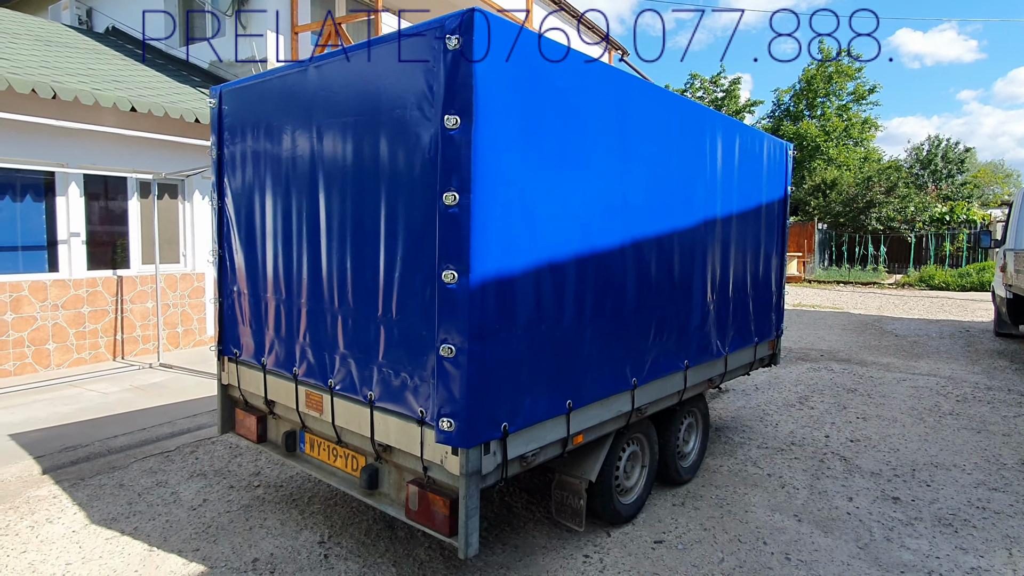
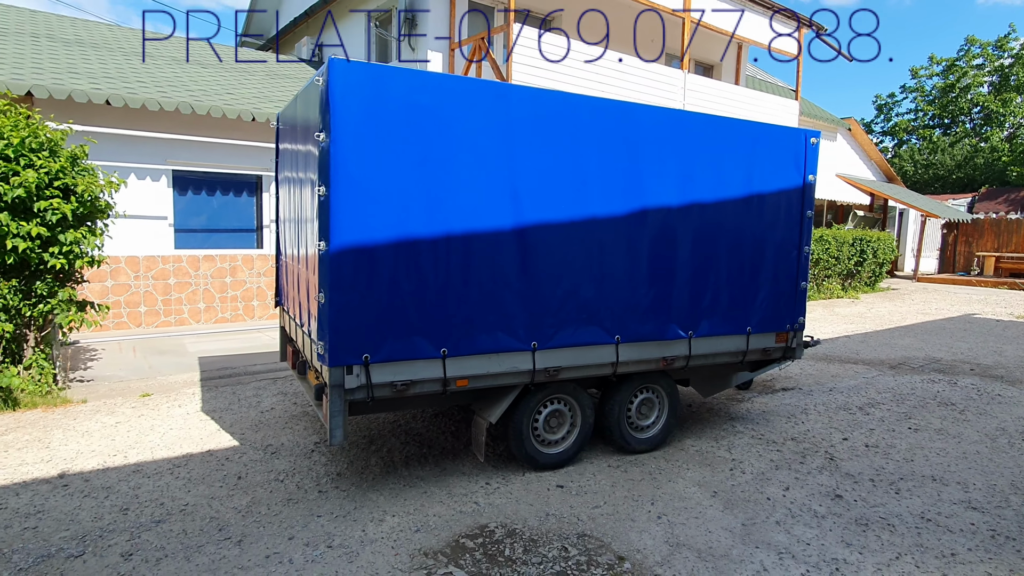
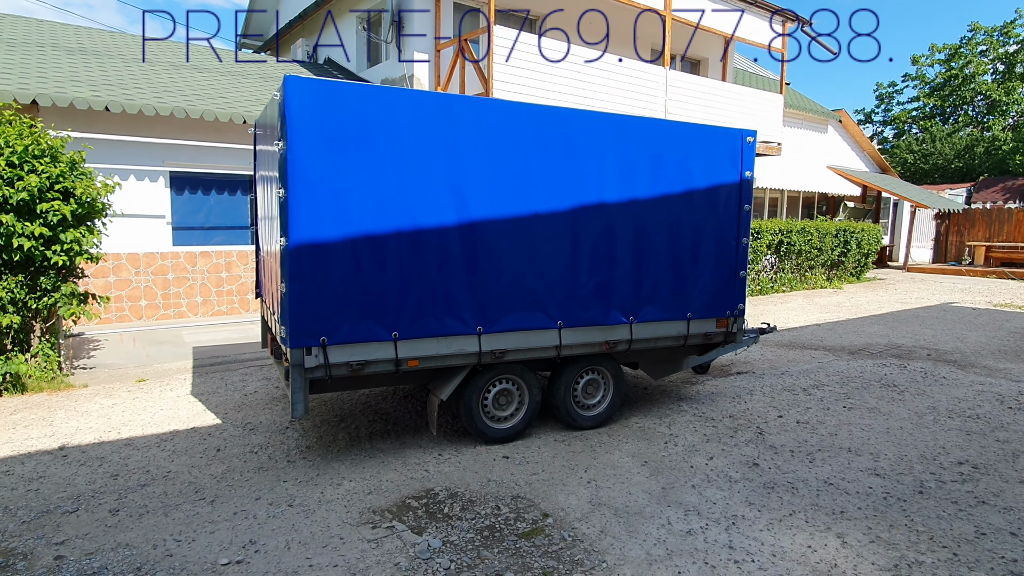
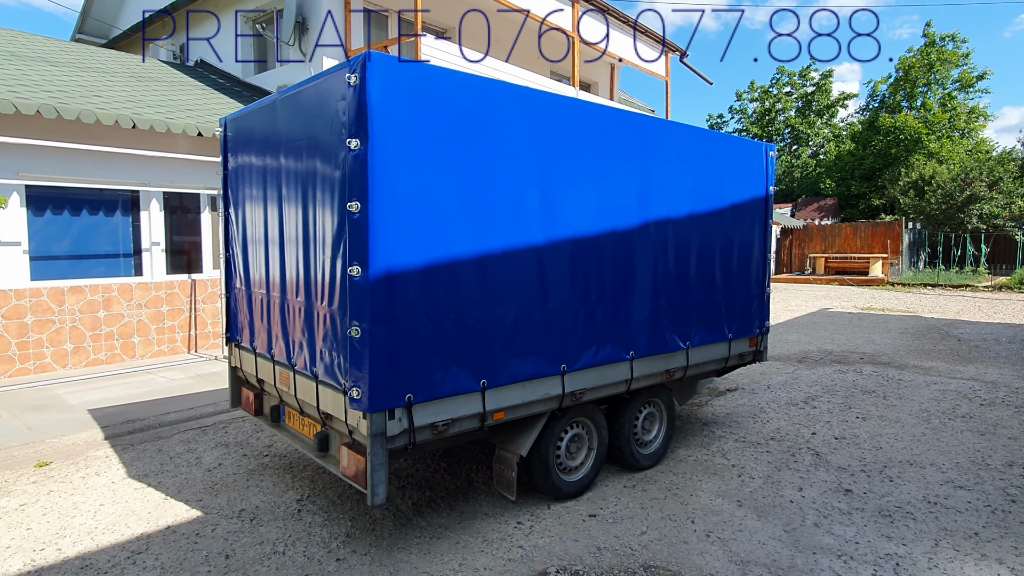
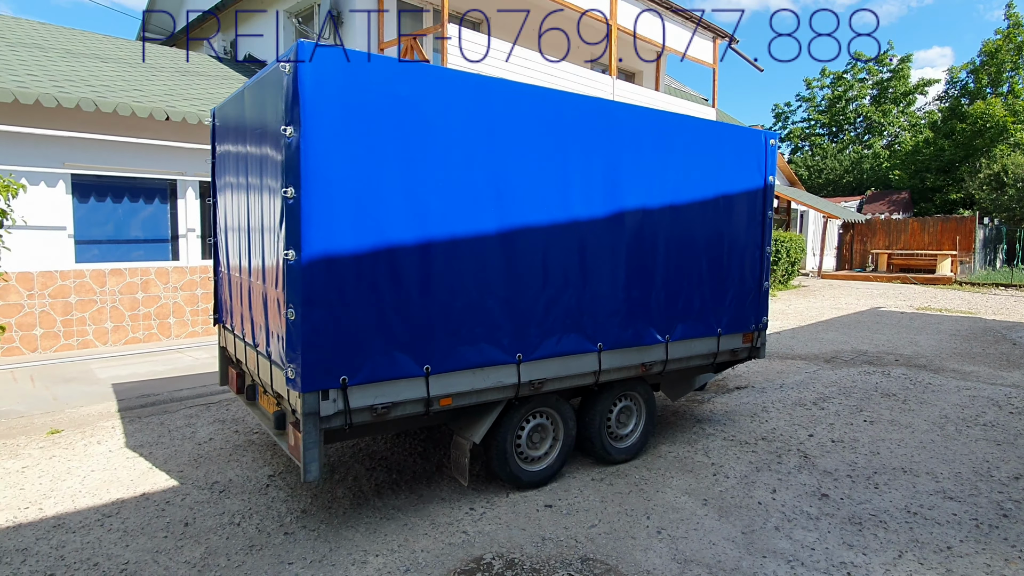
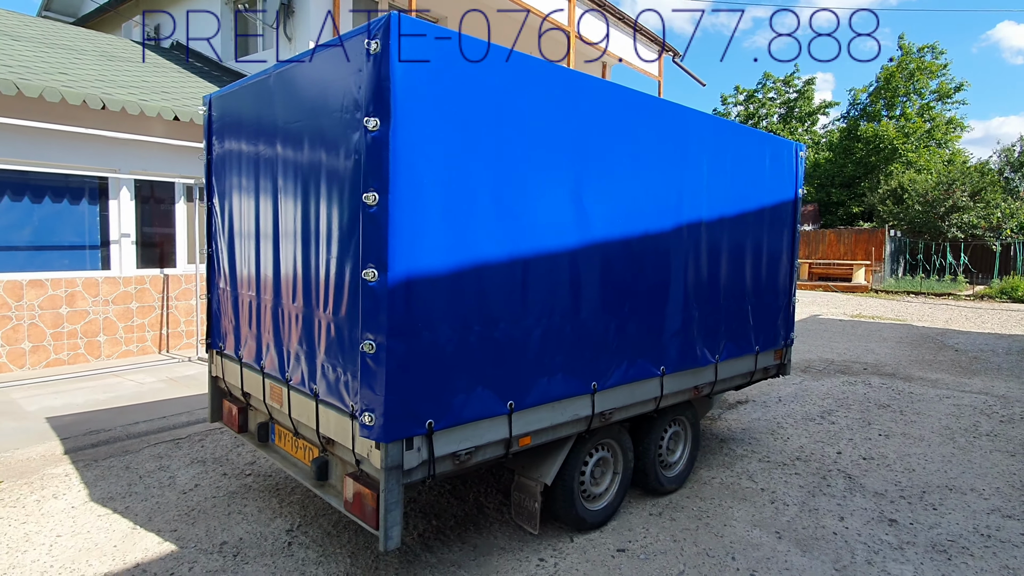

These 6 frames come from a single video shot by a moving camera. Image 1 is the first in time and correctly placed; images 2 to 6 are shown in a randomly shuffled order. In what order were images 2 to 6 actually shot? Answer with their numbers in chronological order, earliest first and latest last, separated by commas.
6, 4, 5, 2, 3
